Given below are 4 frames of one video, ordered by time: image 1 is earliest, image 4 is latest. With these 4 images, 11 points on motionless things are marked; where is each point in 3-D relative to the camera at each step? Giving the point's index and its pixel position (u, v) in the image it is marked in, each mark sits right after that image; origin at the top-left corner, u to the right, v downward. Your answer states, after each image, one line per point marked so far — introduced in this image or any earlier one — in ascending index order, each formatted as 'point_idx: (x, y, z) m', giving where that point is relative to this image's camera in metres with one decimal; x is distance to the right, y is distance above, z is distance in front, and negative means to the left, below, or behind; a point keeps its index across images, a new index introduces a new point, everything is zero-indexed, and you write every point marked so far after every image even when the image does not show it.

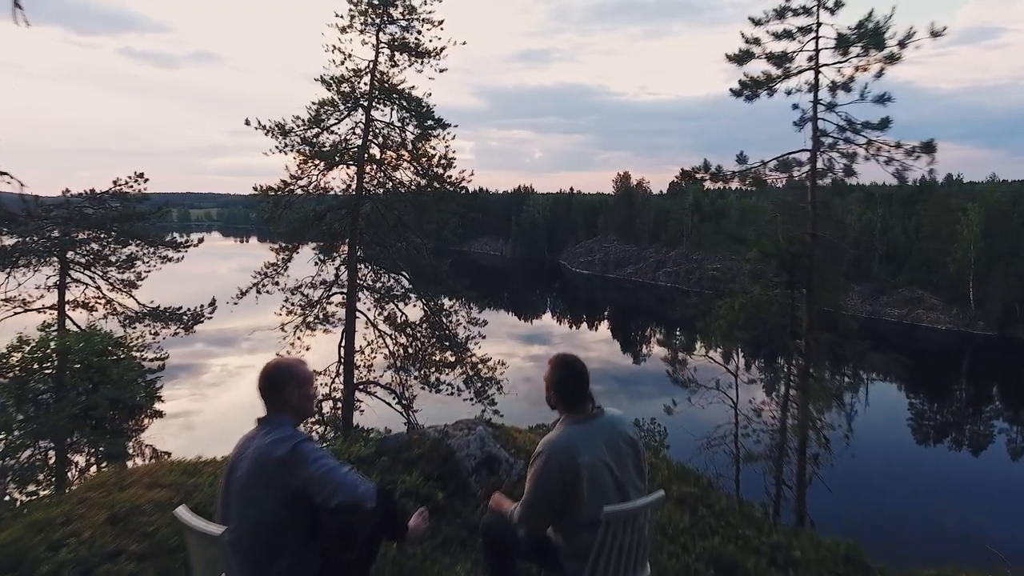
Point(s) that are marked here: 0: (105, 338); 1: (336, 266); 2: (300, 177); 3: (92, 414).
0: (-5.9, -0.7, +8.7) m
1: (-2.9, +0.4, +9.9) m
2: (-3.4, +1.8, +9.7) m
3: (-5.7, -1.7, +8.1) m
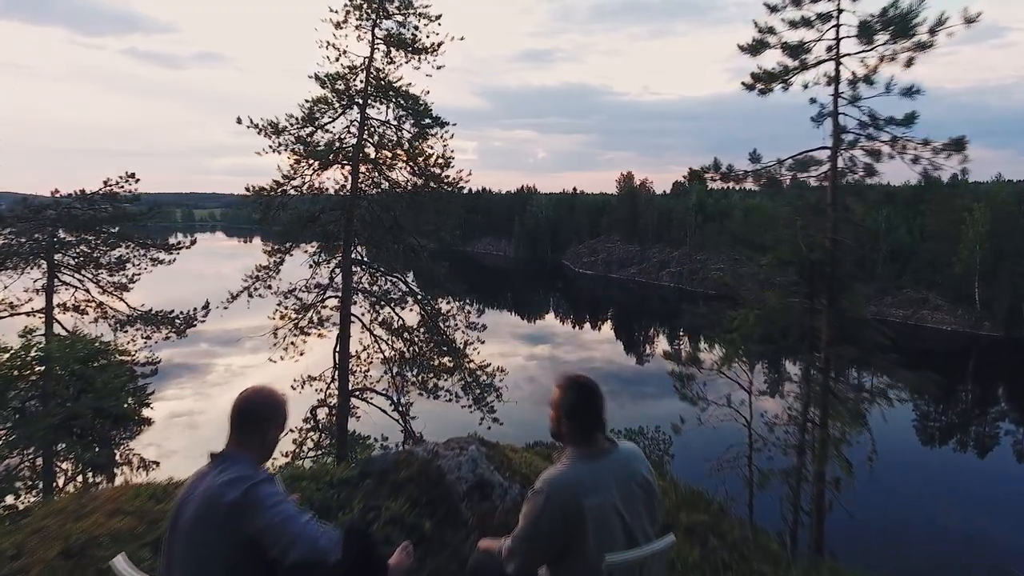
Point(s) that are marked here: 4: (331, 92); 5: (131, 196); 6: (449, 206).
0: (-5.9, -0.8, +8.4) m
1: (-2.9, +0.3, +9.6) m
2: (-3.4, +1.8, +9.4) m
3: (-5.7, -1.8, +7.8) m
4: (-2.8, +3.1, +9.5) m
5: (-6.9, +1.7, +10.9) m
6: (-1.0, +1.3, +9.8) m
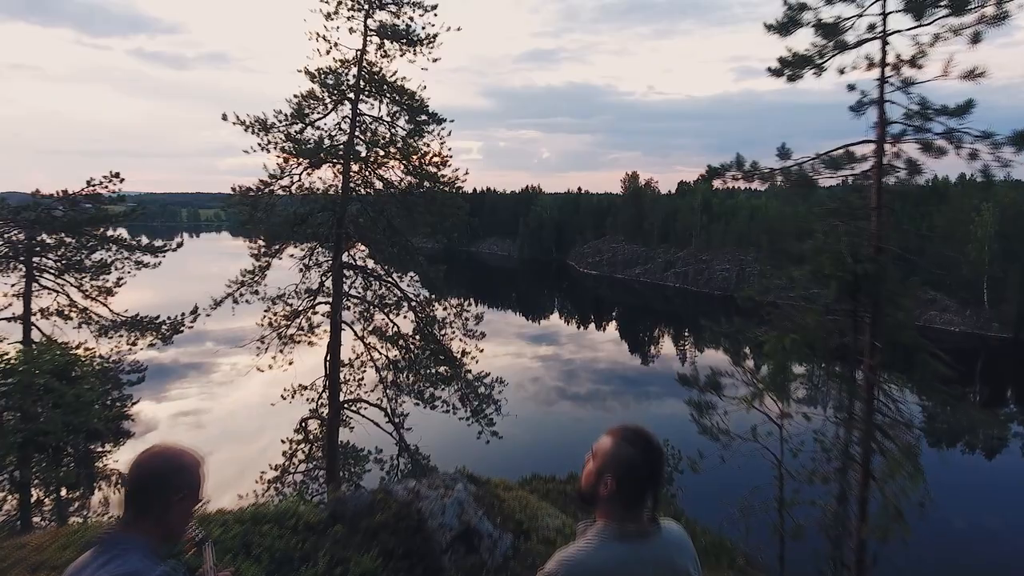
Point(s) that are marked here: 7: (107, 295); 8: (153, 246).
0: (-5.9, -0.9, +7.9) m
1: (-2.9, +0.2, +9.1) m
2: (-3.4, +1.7, +8.9) m
3: (-5.7, -1.8, +7.4) m
4: (-2.8, +3.0, +9.0) m
5: (-6.9, +1.6, +10.5) m
6: (-1.0, +1.2, +9.2) m
7: (-7.1, -0.1, +10.6) m
8: (-6.4, +0.8, +10.8) m
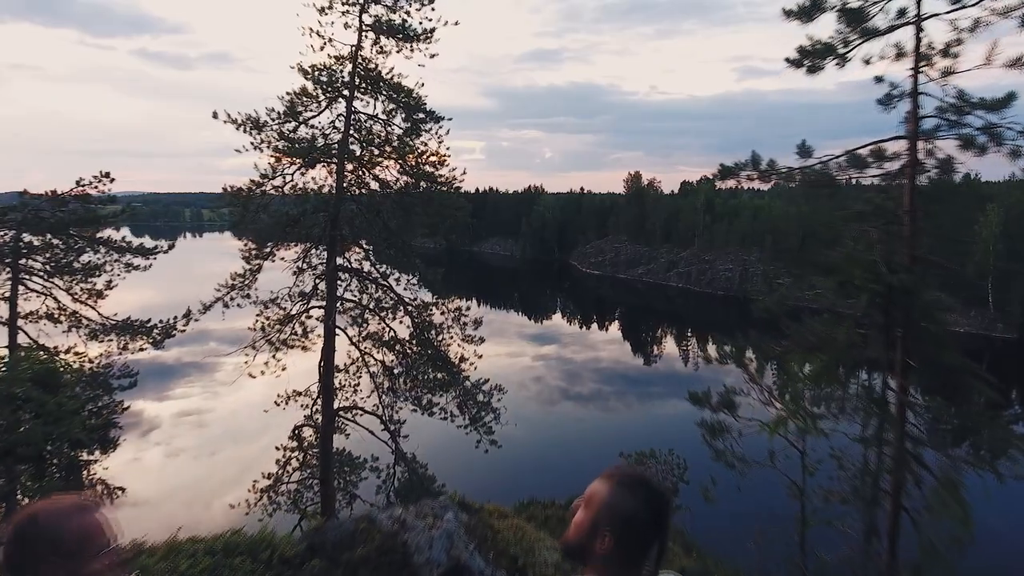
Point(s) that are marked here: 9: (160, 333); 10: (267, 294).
0: (-5.9, -0.9, +7.6) m
1: (-2.9, +0.2, +8.9) m
2: (-3.4, +1.6, +8.6) m
3: (-5.7, -1.9, +7.1) m
4: (-2.8, +2.9, +8.7) m
5: (-6.9, +1.5, +10.2) m
6: (-1.0, +1.2, +9.0) m
7: (-7.1, -0.2, +10.3) m
8: (-6.4, +0.7, +10.5) m
9: (-6.2, -0.8, +10.6) m
10: (-3.7, -0.1, +9.0) m
